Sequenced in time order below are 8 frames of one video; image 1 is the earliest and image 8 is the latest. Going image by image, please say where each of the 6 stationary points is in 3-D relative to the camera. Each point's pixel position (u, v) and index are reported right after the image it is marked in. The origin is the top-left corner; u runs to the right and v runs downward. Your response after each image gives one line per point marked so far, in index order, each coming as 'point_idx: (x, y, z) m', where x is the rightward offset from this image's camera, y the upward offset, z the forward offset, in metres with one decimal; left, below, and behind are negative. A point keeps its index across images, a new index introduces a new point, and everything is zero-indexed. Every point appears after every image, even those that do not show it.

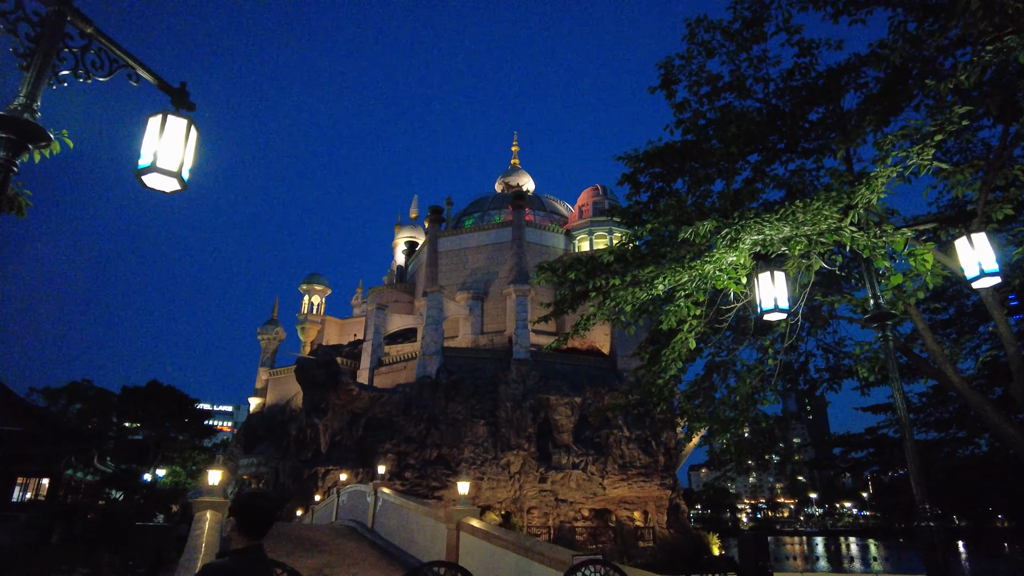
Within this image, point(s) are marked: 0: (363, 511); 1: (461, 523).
0: (-2.9, -4.2, +12.4) m
1: (-0.6, -2.7, +7.5) m
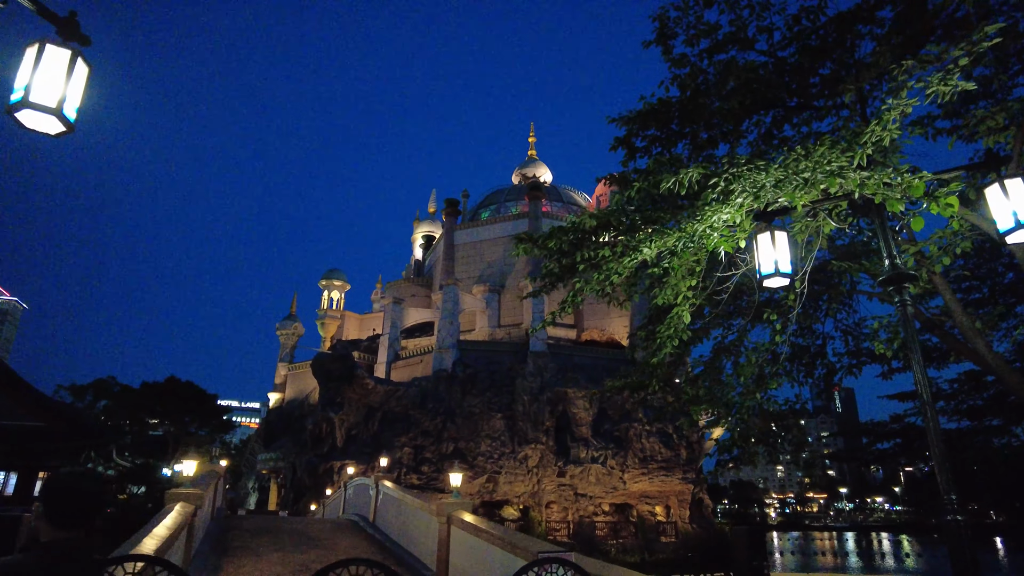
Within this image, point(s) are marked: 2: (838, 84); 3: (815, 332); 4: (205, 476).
0: (-2.7, -4.0, +12.0) m
1: (-0.7, -2.5, +7.1) m
2: (+3.3, +2.1, +6.7) m
3: (+3.7, -0.5, +7.9) m
4: (-4.4, -2.7, +9.4) m
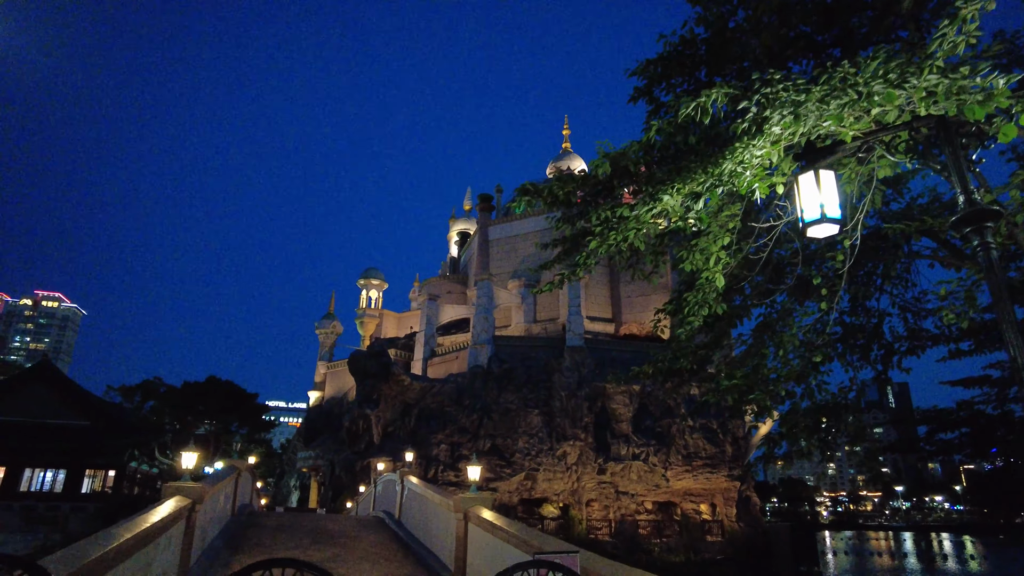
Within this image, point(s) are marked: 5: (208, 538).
0: (-2.1, -3.8, +11.7) m
1: (-0.5, -2.3, +6.6) m
2: (+3.4, +2.4, +5.9) m
3: (+3.9, -0.2, +7.2) m
4: (-4.0, -2.6, +9.1) m
5: (-3.3, -2.7, +6.9) m
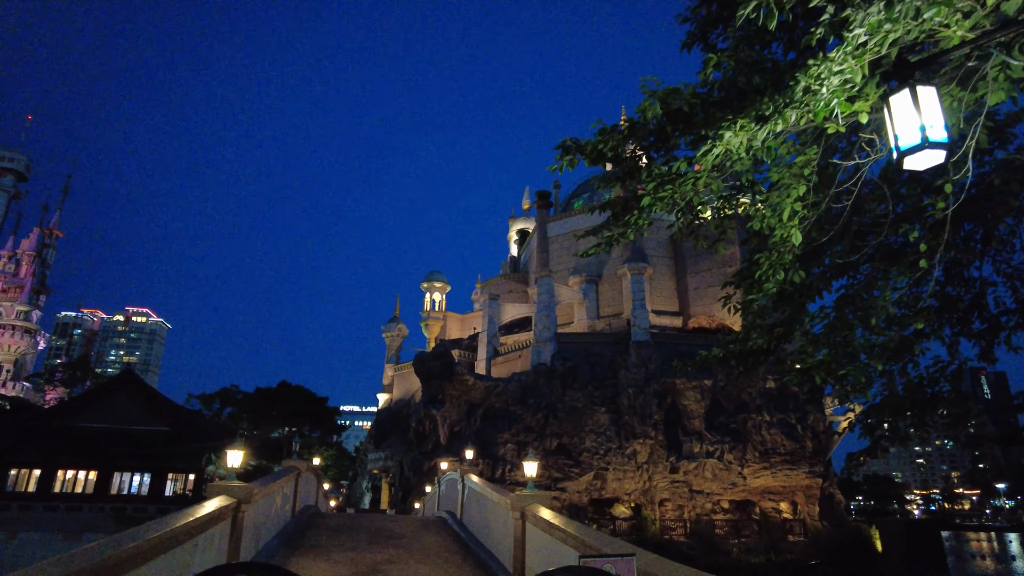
0: (-1.0, -3.7, +11.4) m
1: (+0.1, -2.1, +6.2) m
2: (+3.7, +2.7, +5.2) m
3: (+4.5, +0.1, +6.3) m
4: (-3.2, -2.6, +9.1) m
5: (-2.6, -2.6, +6.8) m
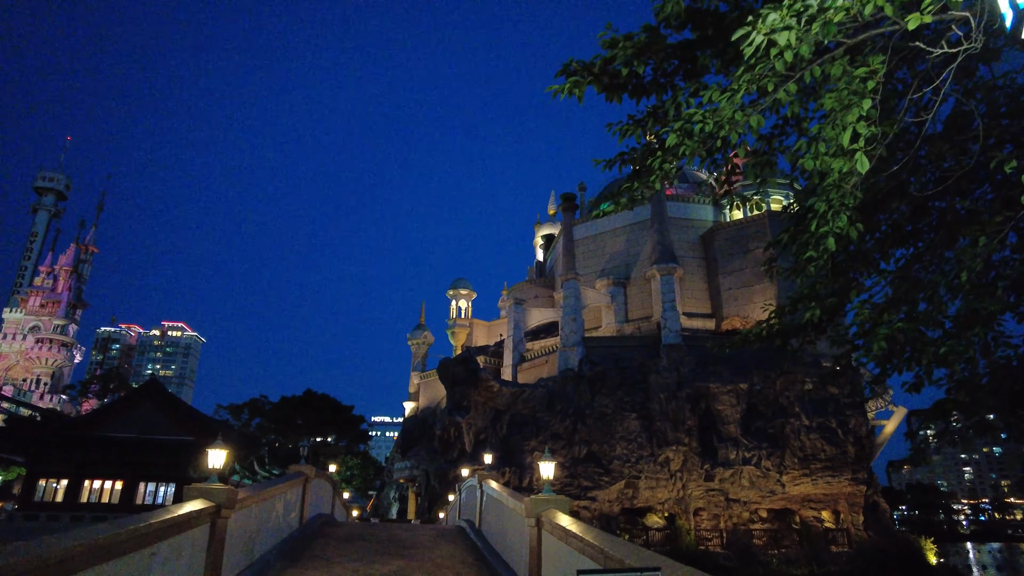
0: (-0.6, -3.6, +10.7) m
1: (+0.3, -1.9, +5.5) m
2: (+3.7, +3.0, +4.4) m
3: (+4.6, +0.4, +5.5) m
4: (-2.9, -2.5, +8.5) m
5: (-2.5, -2.5, +6.2) m
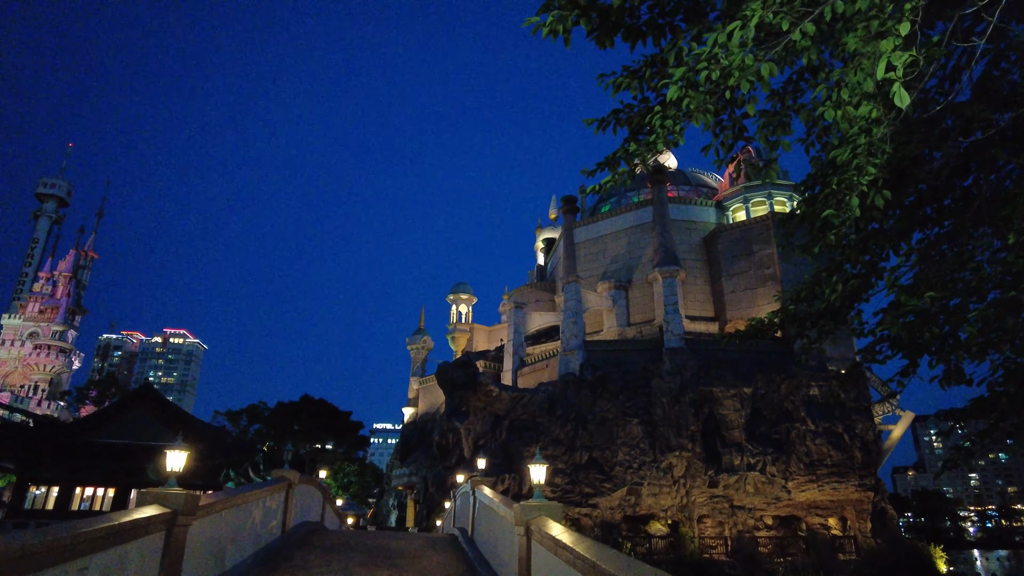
0: (-0.7, -3.6, +10.2) m
1: (+0.2, -1.8, +5.1) m
2: (+3.6, +3.1, +4.0) m
3: (+4.5, +0.5, +5.0) m
4: (-3.0, -2.4, +8.0) m
5: (-2.5, -2.4, +5.7) m
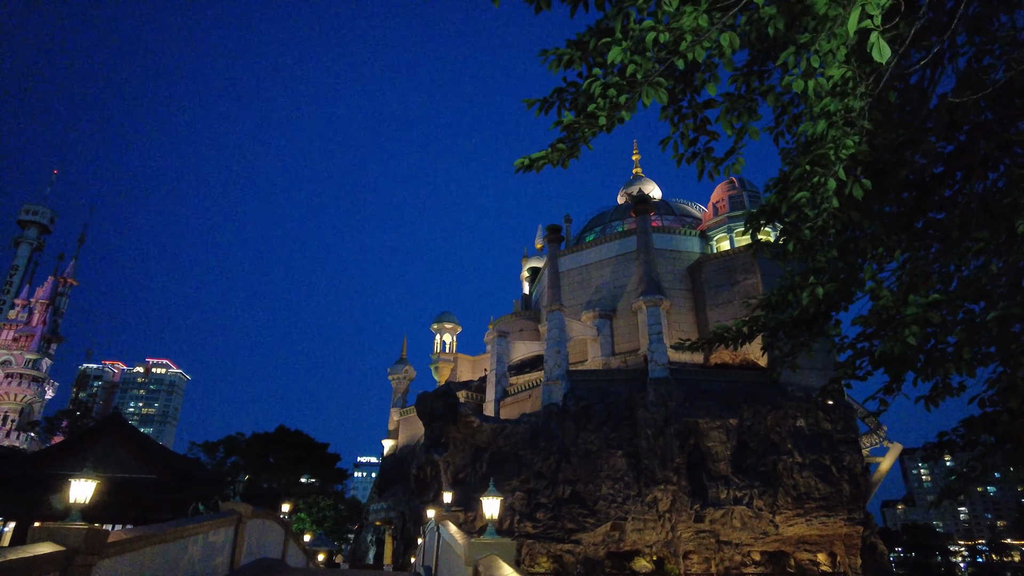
0: (-1.1, -3.9, +9.6) m
1: (-0.2, -1.9, +4.6) m
2: (+3.3, +3.0, +3.8) m
3: (+4.1, +0.3, +4.7) m
4: (-3.4, -2.6, +7.5) m
5: (-2.9, -2.5, +5.1) m
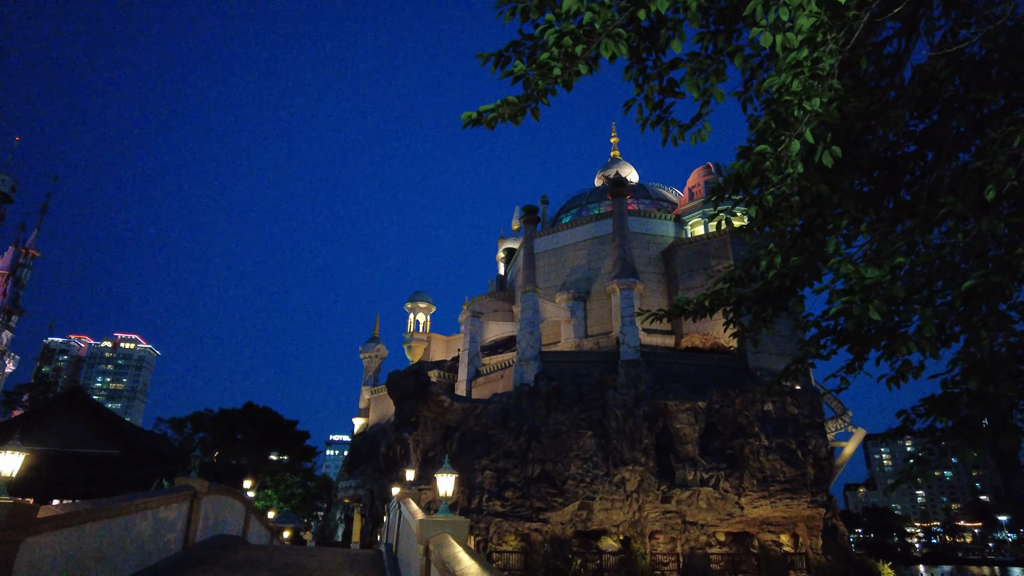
0: (-1.7, -3.6, +9.5) m
1: (-0.5, -1.7, +4.4) m
2: (+3.1, +3.1, +3.6) m
3: (+3.8, +0.5, +4.7) m
4: (-3.8, -2.3, +7.2) m
5: (-3.3, -2.3, +4.9) m
